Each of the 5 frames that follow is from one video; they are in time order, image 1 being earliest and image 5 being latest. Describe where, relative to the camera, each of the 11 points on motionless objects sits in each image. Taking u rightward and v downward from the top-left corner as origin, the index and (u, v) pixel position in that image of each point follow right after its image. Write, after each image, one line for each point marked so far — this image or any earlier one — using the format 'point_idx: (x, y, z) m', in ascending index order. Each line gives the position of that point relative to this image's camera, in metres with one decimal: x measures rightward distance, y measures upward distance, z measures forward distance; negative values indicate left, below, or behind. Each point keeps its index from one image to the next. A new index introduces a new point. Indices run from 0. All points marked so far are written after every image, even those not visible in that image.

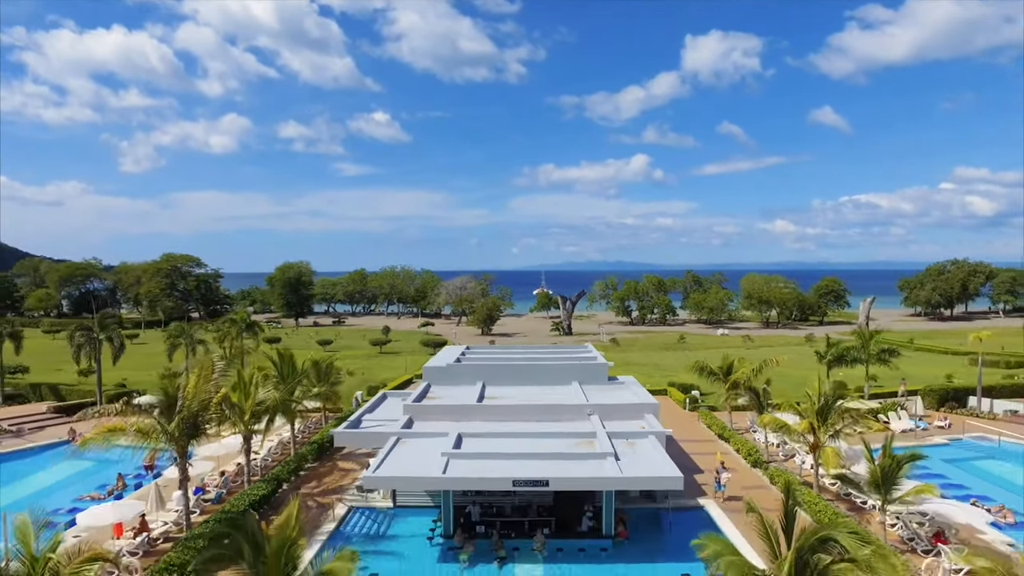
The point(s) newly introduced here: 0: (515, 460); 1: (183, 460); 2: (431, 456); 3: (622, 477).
0: (0.0, -4.7, +17.0) m
1: (-8.6, -4.5, +16.4) m
2: (-2.3, -4.7, +17.4) m
3: (+2.8, -4.6, +15.7) m
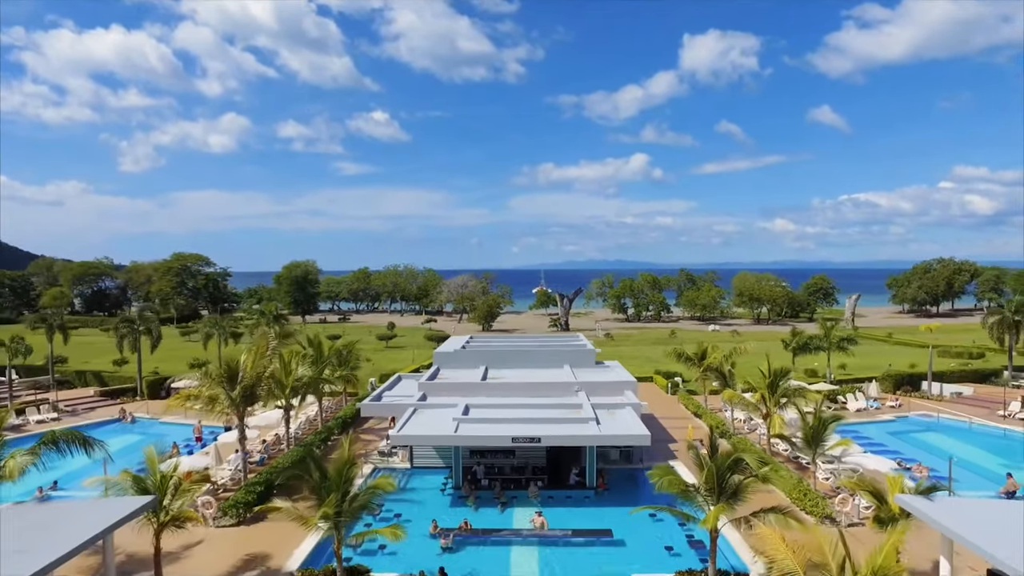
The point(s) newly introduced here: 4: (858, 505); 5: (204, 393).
0: (0.0, -4.5, +20.5) m
1: (-8.6, -4.3, +19.9) m
2: (-2.3, -4.5, +21.0) m
3: (+2.7, -4.4, +19.2) m
4: (+9.3, -5.8, +16.8) m
5: (-9.5, -3.2, +19.3) m
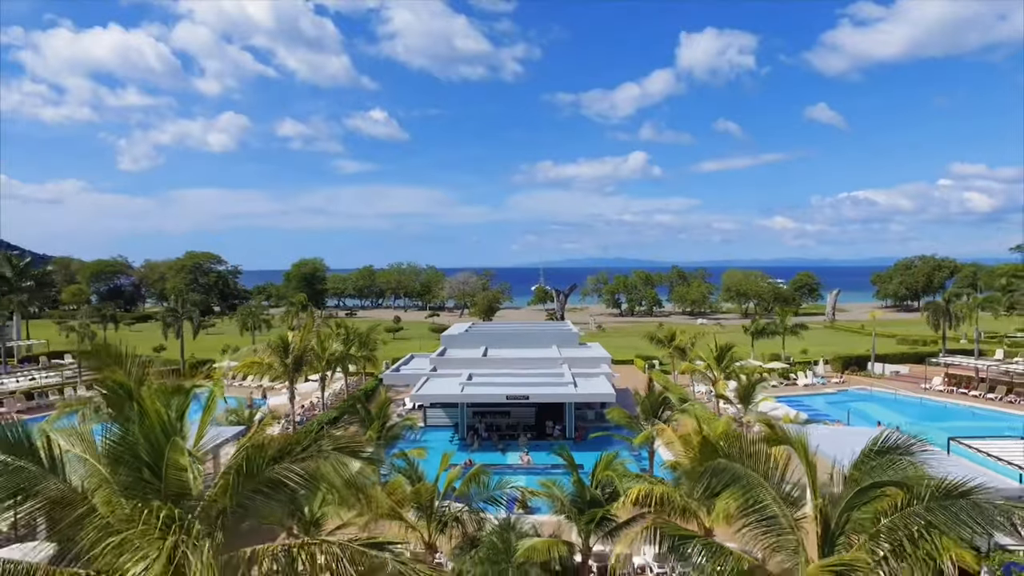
0: (-0.2, -4.1, +25.5) m
1: (-8.8, -3.9, +24.9) m
2: (-2.5, -4.1, +26.0) m
3: (+2.5, -4.0, +24.2) m
4: (+9.1, -5.5, +21.8) m
5: (-9.7, -2.9, +24.3) m
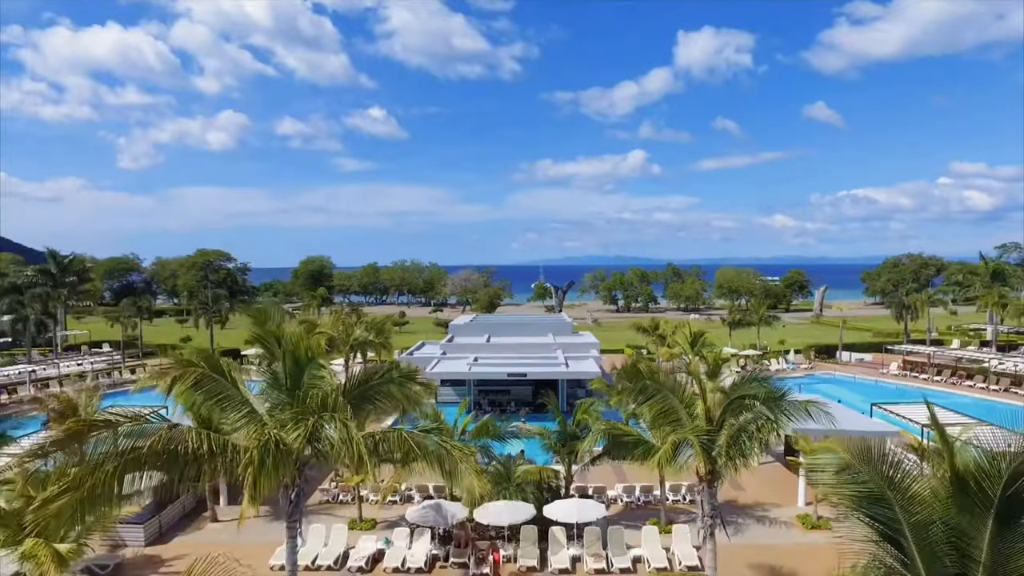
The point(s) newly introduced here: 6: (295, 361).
0: (-0.2, -3.8, +29.4) m
1: (-8.8, -3.6, +28.8) m
2: (-2.5, -3.8, +29.9) m
3: (+2.5, -3.8, +28.1) m
4: (+9.1, -5.2, +25.8) m
5: (-9.7, -2.6, +28.2) m
6: (-3.6, -1.2, +10.4) m
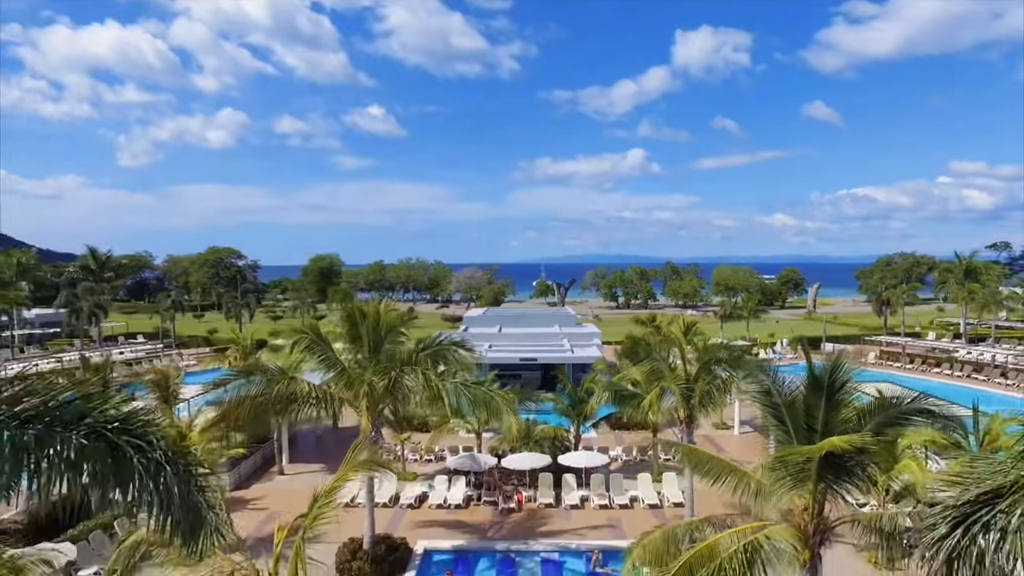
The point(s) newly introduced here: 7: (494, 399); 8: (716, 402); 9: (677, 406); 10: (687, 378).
0: (+0.4, -3.5, +32.8) m
1: (-8.3, -3.3, +32.1) m
2: (-1.9, -3.5, +33.2) m
3: (+3.1, -3.5, +31.4) m
4: (+9.7, -4.9, +29.1) m
5: (-9.1, -2.3, +31.5) m
6: (-3.0, -1.0, +13.7) m
7: (-0.4, -2.5, +13.9) m
8: (+4.5, -2.5, +13.6) m
9: (+3.7, -2.6, +13.7) m
10: (+3.9, -2.0, +13.7) m
